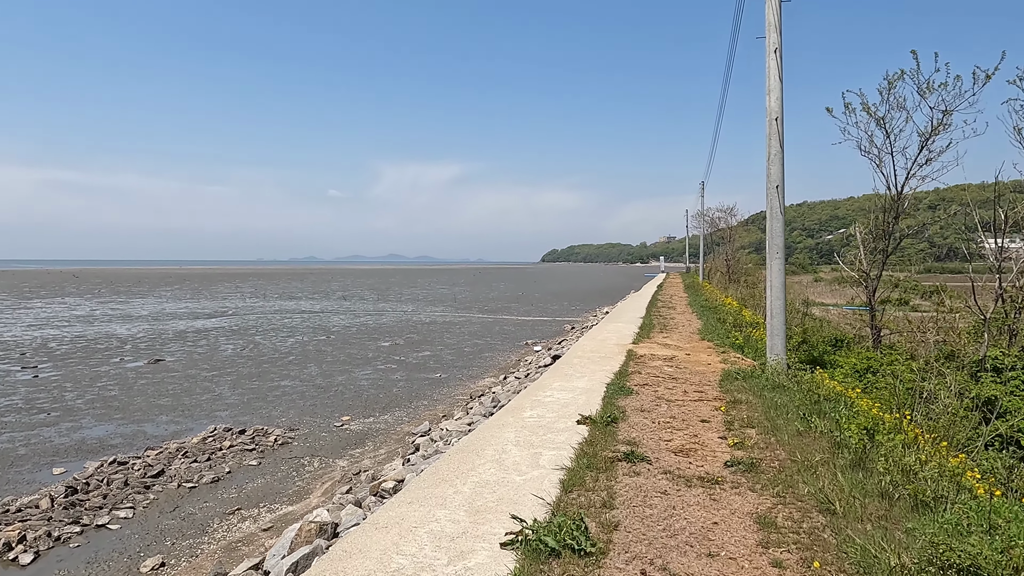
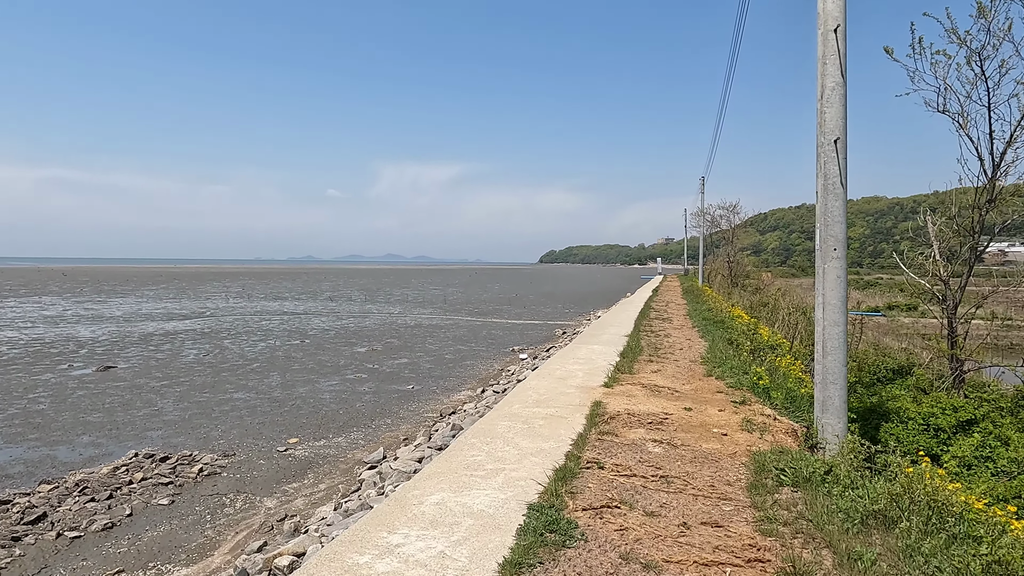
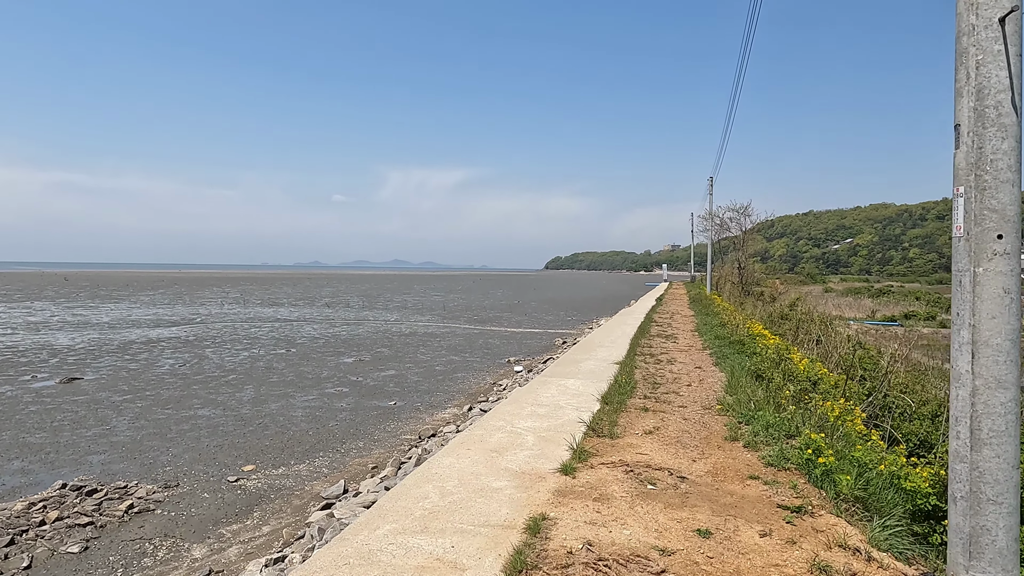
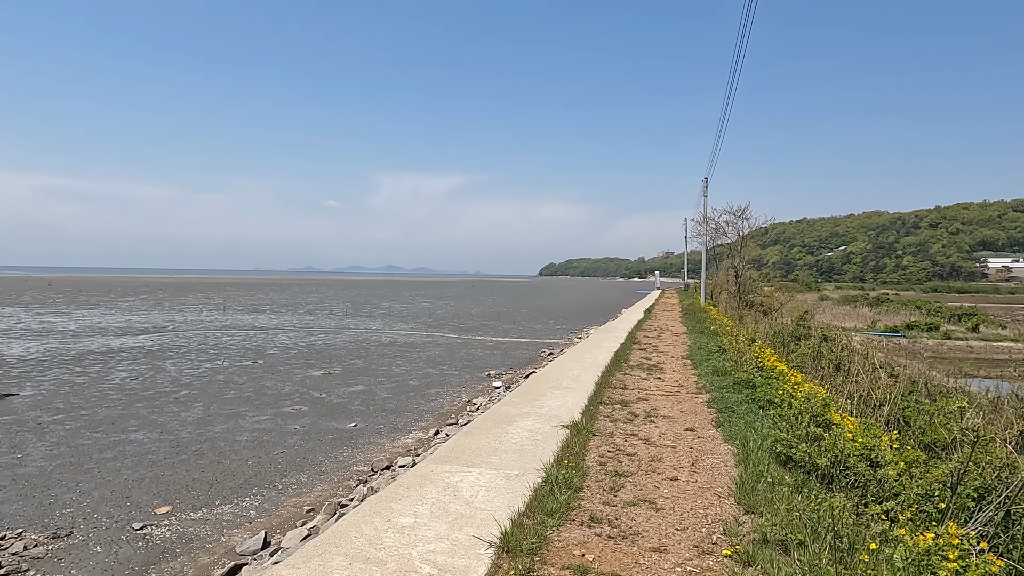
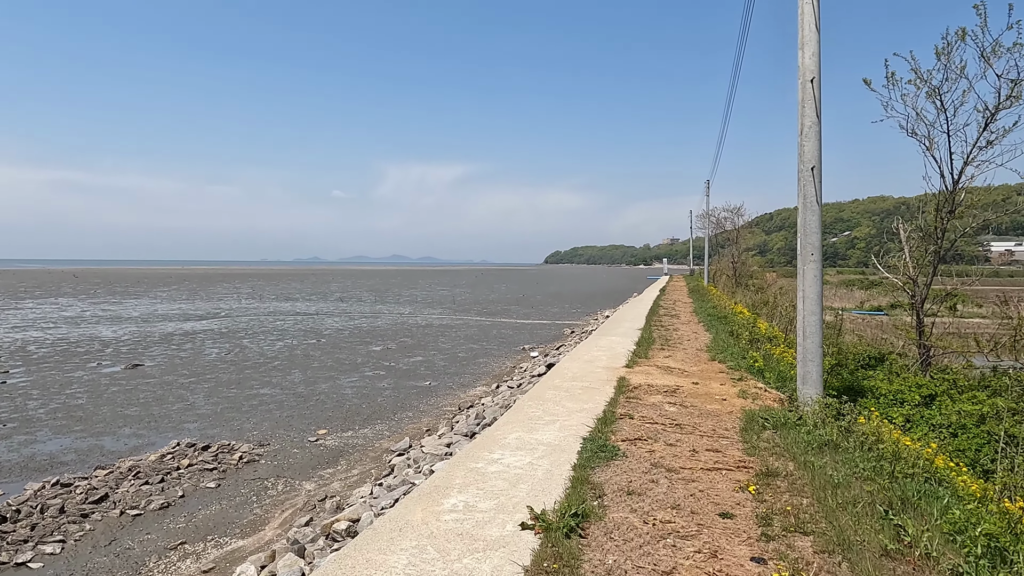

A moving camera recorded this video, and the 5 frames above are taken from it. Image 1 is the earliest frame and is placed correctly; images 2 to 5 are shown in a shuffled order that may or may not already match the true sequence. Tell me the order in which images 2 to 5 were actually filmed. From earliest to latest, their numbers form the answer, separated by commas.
5, 2, 3, 4
